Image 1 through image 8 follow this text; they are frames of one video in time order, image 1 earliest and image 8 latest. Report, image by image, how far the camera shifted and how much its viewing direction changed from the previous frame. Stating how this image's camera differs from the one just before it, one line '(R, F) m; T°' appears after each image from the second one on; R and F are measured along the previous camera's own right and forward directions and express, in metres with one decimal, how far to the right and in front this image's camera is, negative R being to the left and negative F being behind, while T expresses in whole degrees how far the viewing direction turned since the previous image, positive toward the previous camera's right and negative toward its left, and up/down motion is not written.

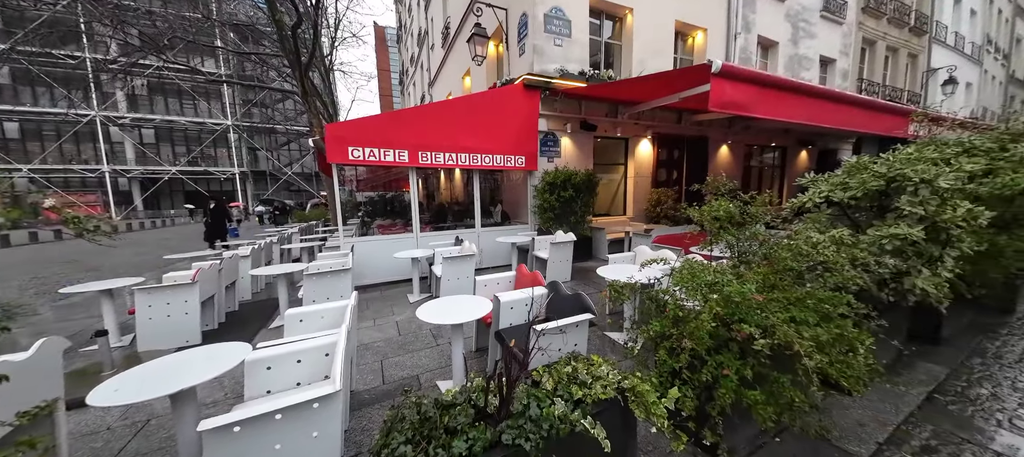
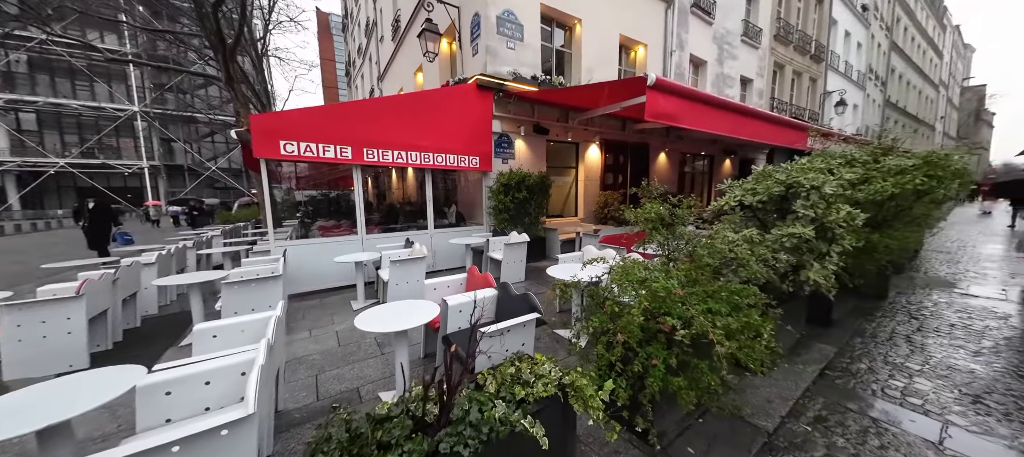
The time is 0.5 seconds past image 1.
(+0.1, 0.0) m; +8°
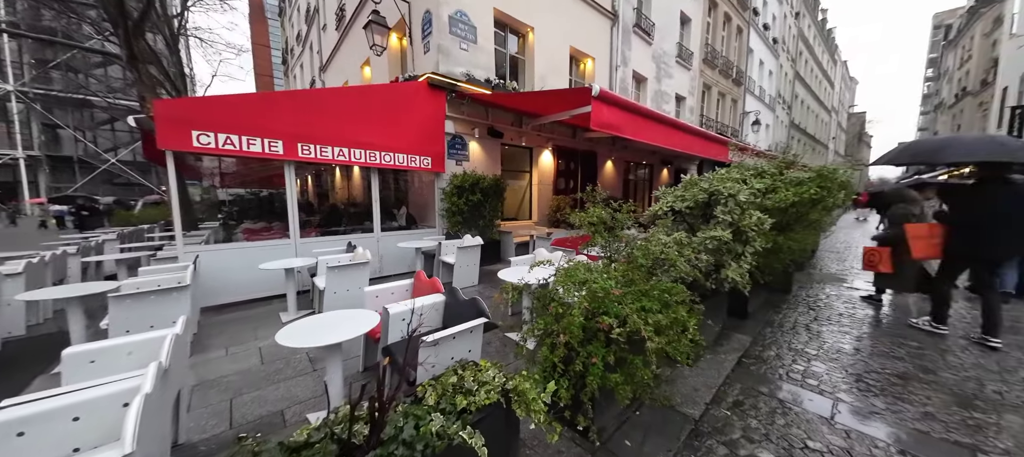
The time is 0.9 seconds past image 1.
(+0.1, 0.0) m; +8°
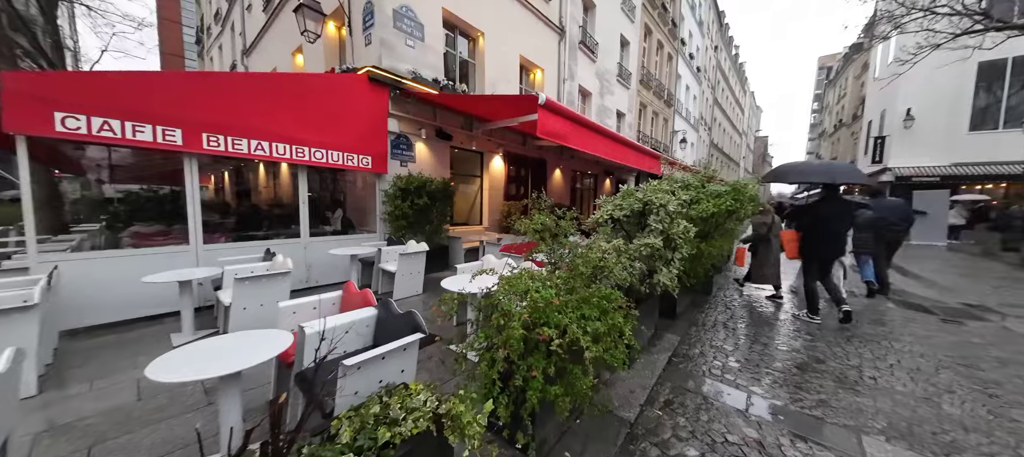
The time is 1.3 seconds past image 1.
(+0.1, +0.1) m; +9°
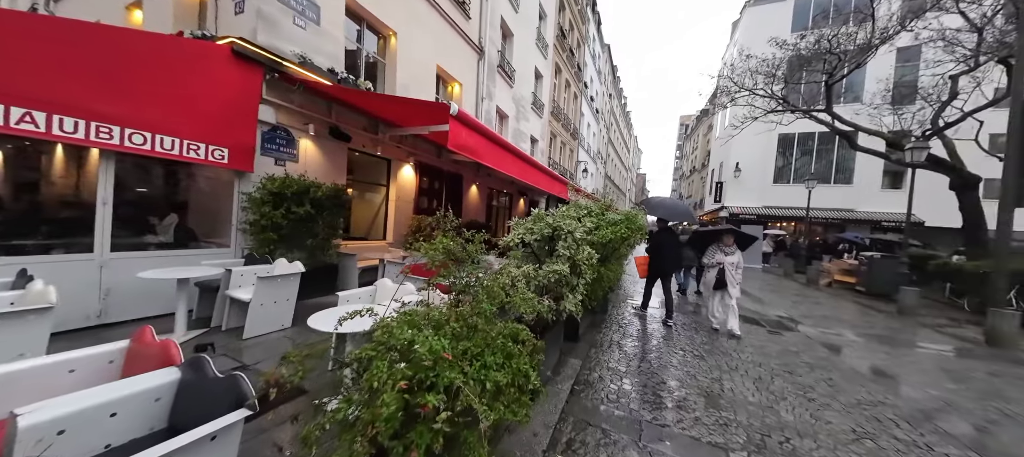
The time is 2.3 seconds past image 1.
(+0.1, +0.3) m; +16°
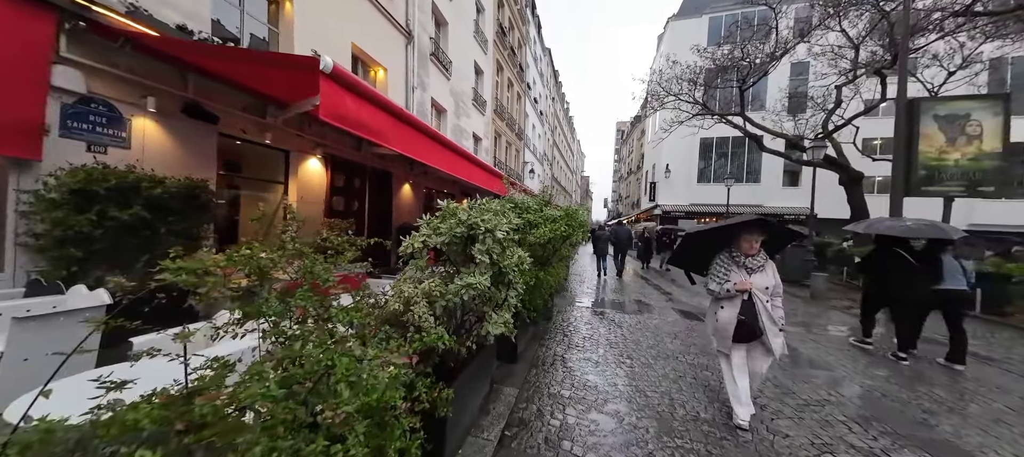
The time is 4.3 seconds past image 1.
(+0.3, +0.7) m; +9°
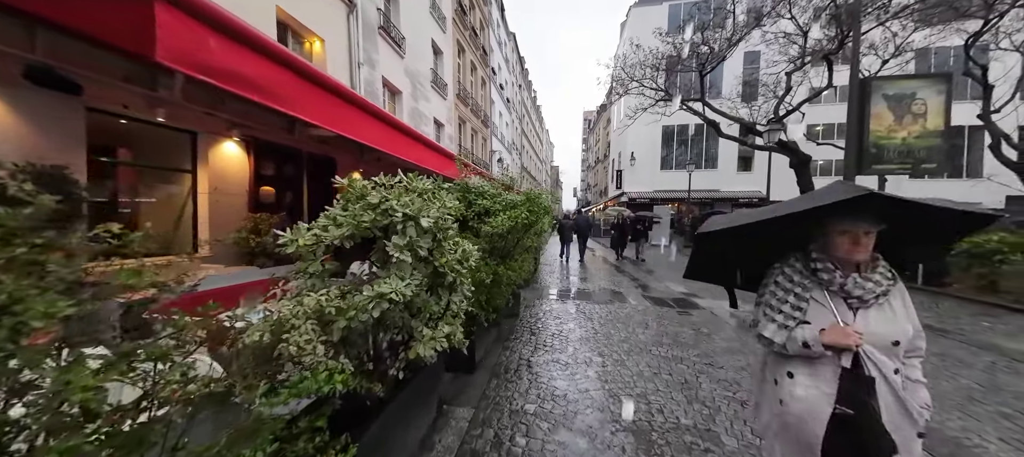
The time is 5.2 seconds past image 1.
(+0.2, +0.5) m; +5°
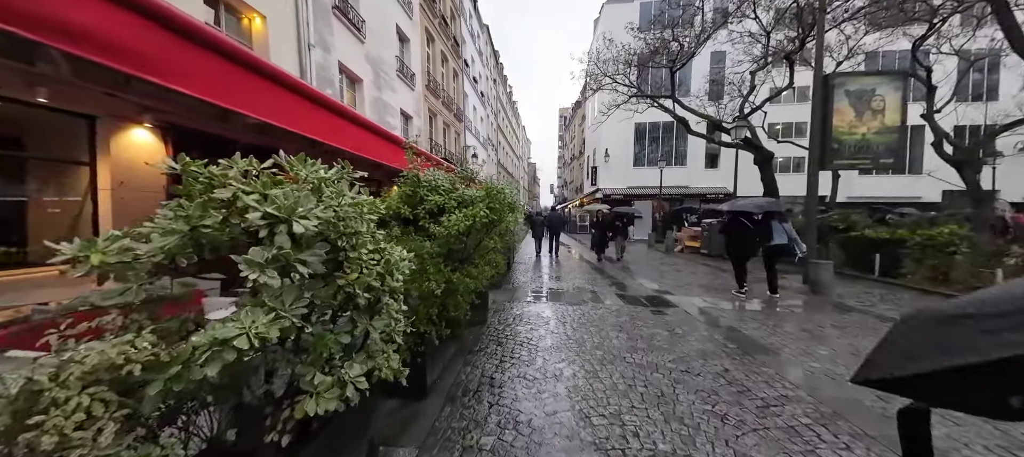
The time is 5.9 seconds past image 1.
(+0.2, +0.4) m; +4°
